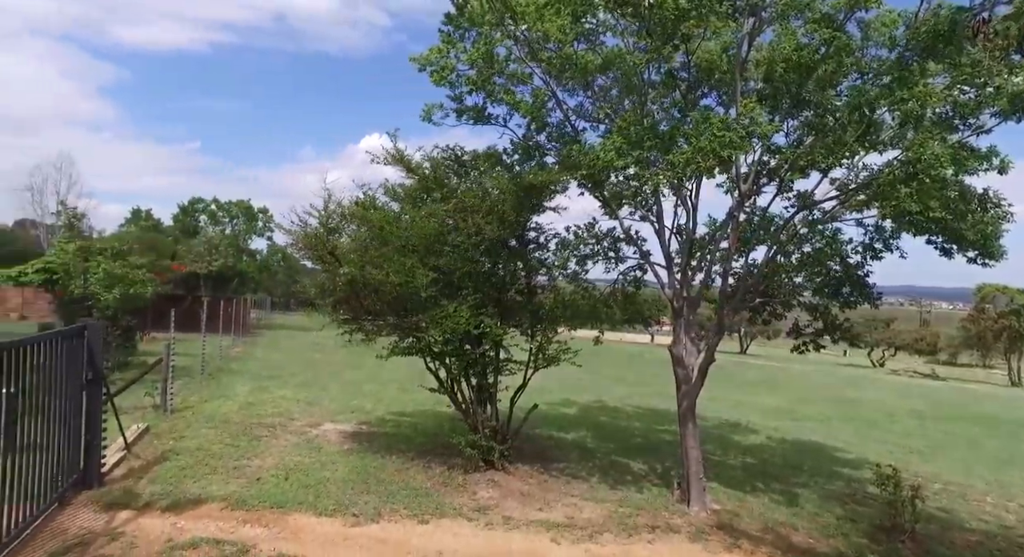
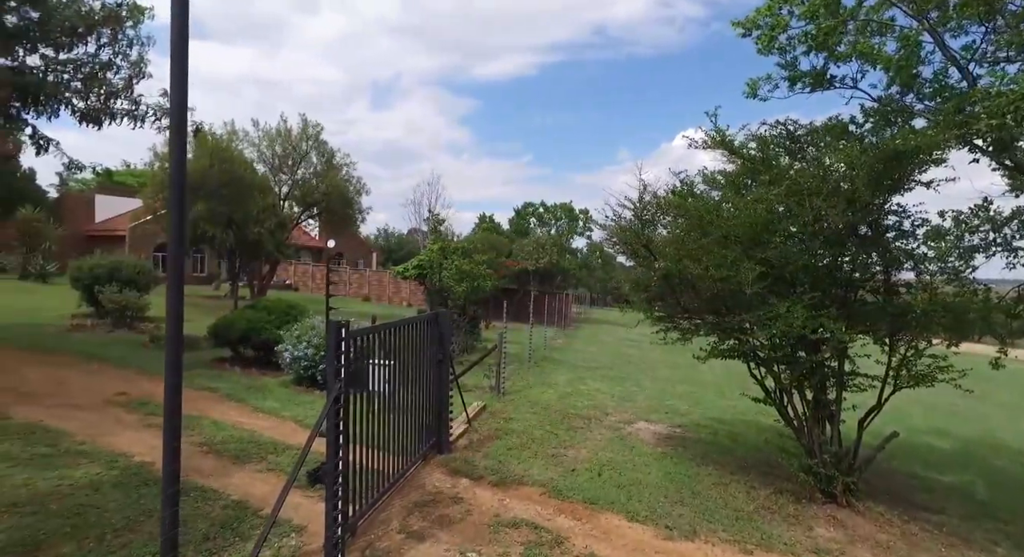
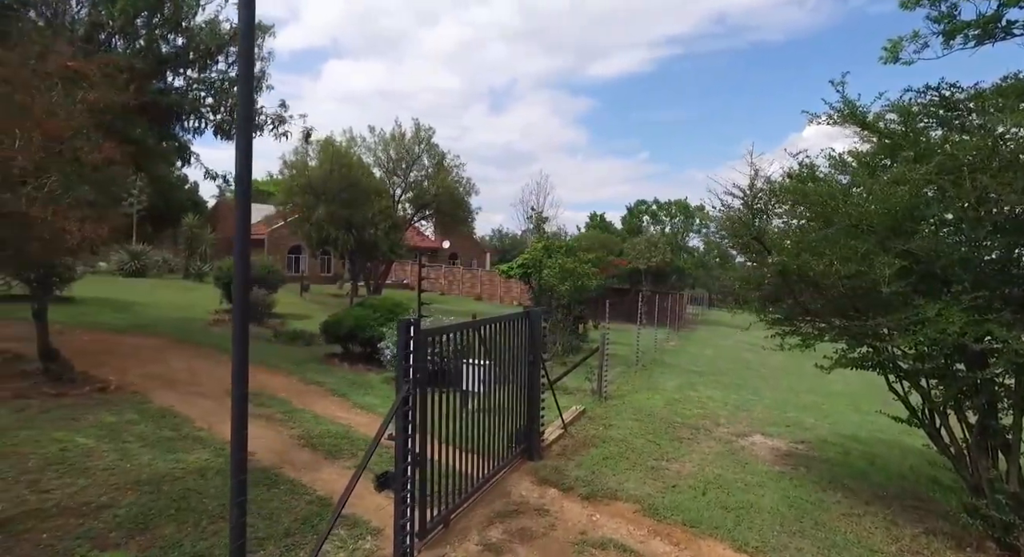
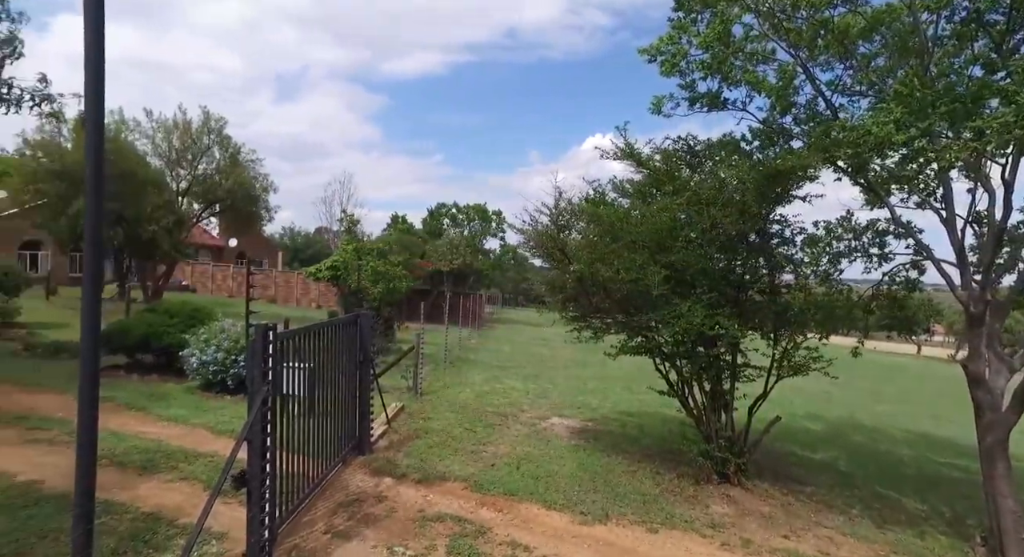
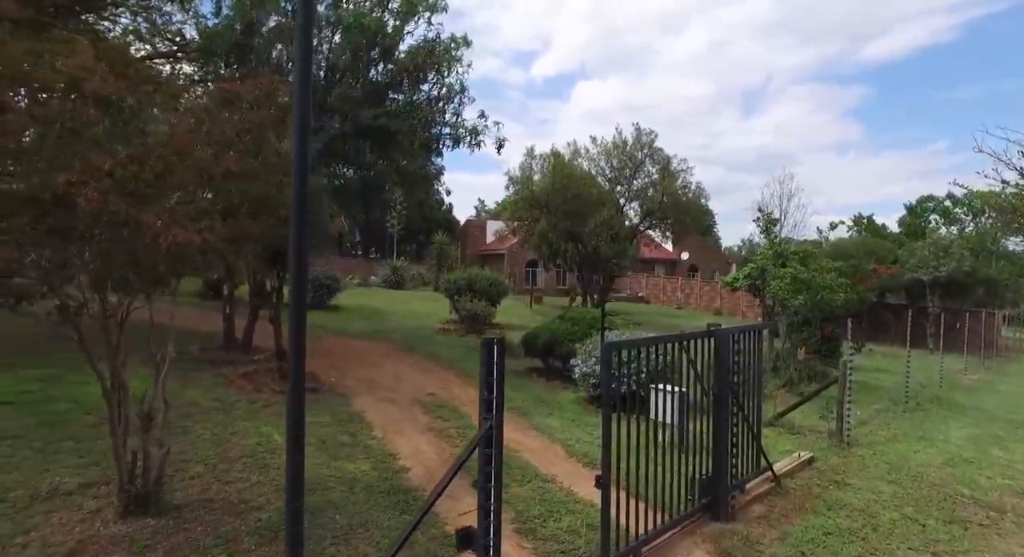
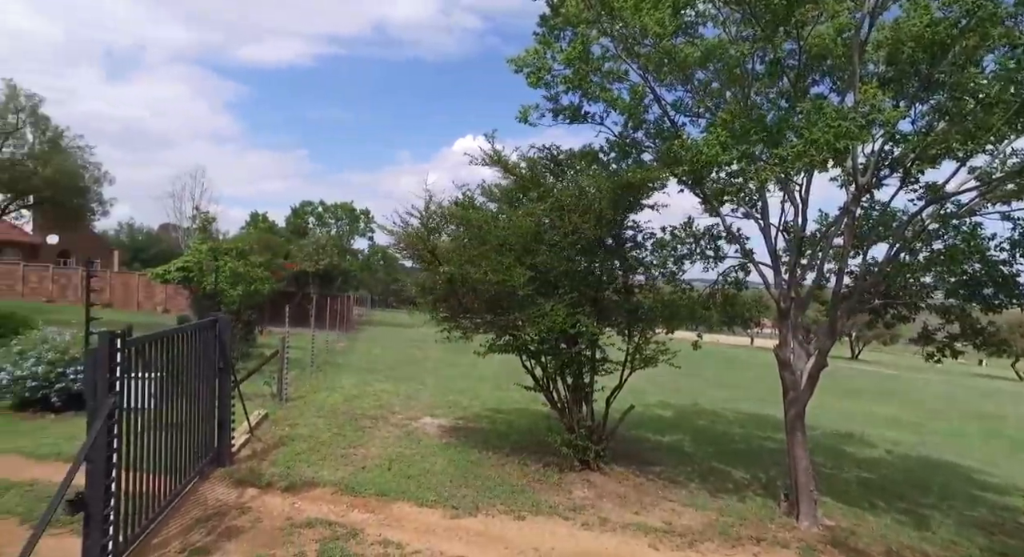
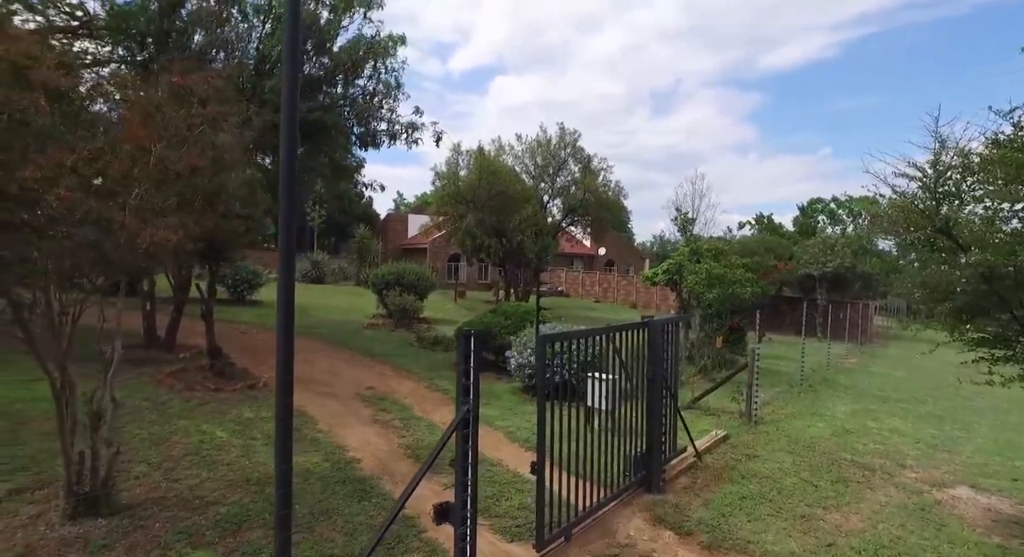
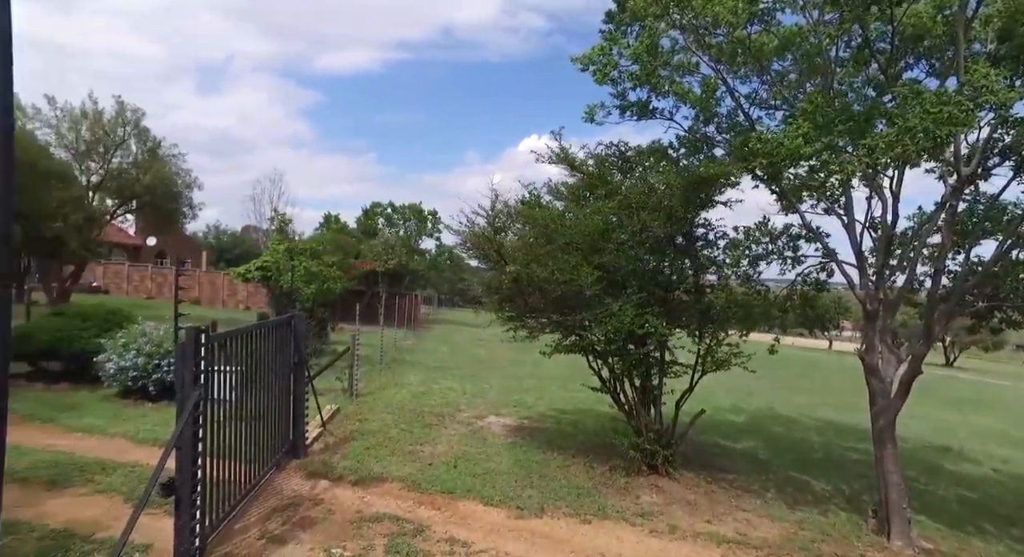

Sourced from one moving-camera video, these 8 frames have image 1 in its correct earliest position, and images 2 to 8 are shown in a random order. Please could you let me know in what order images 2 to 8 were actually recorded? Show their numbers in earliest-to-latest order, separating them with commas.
6, 8, 4, 2, 3, 7, 5
